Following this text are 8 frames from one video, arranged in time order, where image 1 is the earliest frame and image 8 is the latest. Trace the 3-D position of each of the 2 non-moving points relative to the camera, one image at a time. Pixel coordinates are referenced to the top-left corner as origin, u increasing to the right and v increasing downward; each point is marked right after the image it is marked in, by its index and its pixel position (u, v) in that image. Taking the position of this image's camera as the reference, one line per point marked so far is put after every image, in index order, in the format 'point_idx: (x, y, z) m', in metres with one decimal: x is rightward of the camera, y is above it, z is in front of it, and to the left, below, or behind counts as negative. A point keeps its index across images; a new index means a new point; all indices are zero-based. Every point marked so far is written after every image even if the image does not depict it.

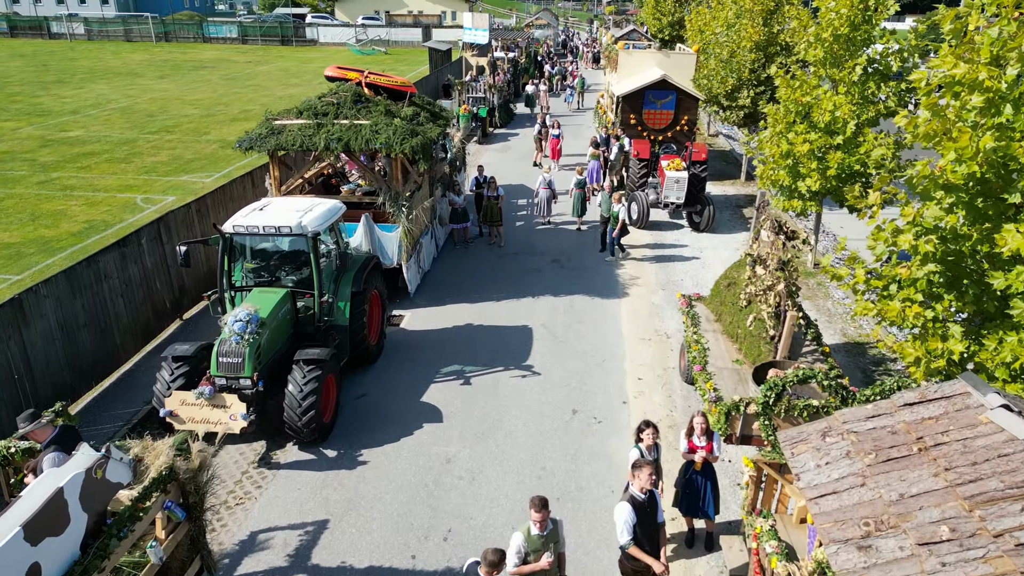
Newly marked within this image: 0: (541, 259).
0: (+0.5, +0.5, +13.2) m
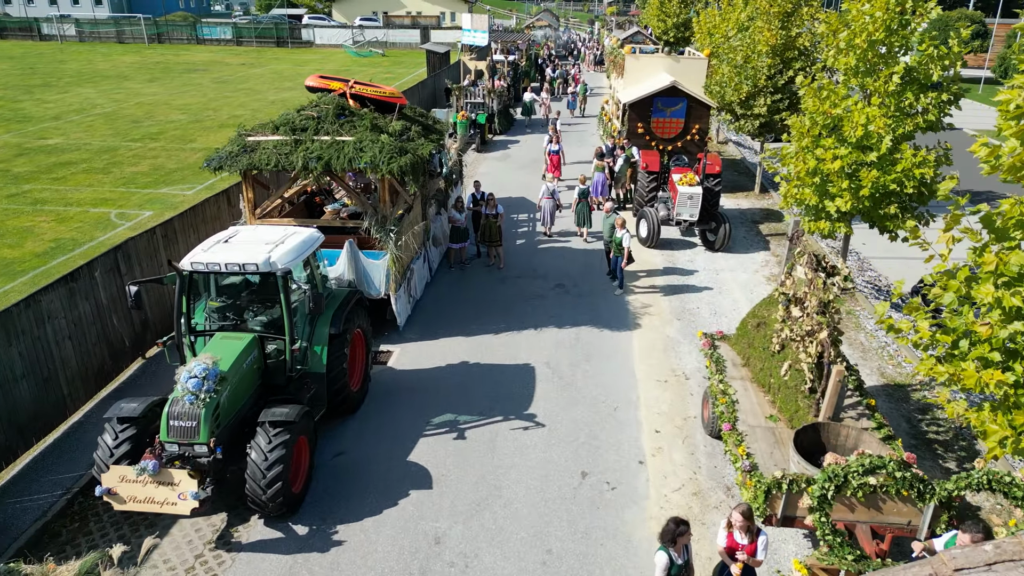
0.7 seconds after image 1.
0: (+0.5, +0.1, +12.1) m
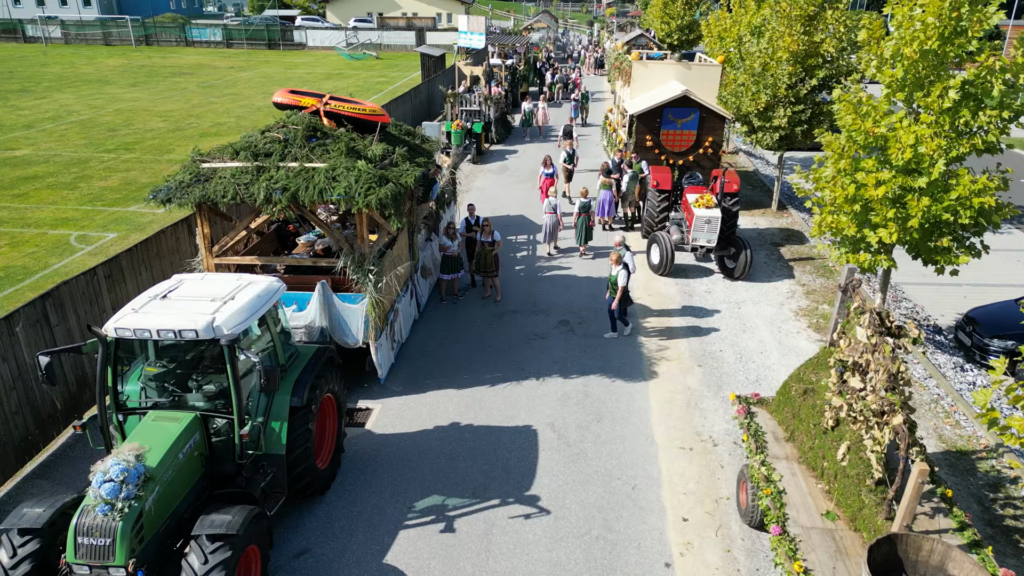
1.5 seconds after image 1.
0: (+0.5, -0.5, +10.8) m
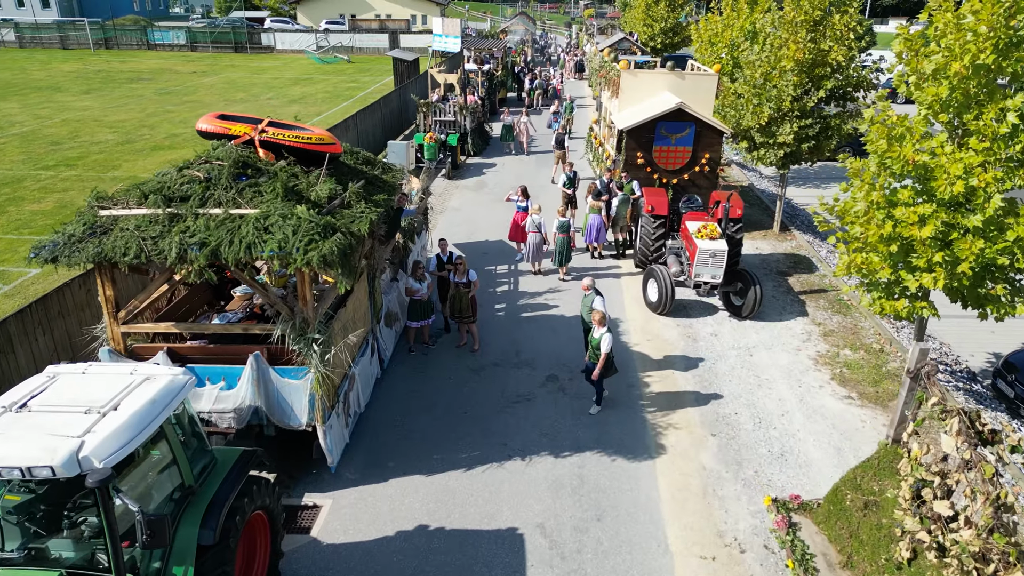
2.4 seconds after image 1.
0: (+0.2, -1.1, +9.3) m
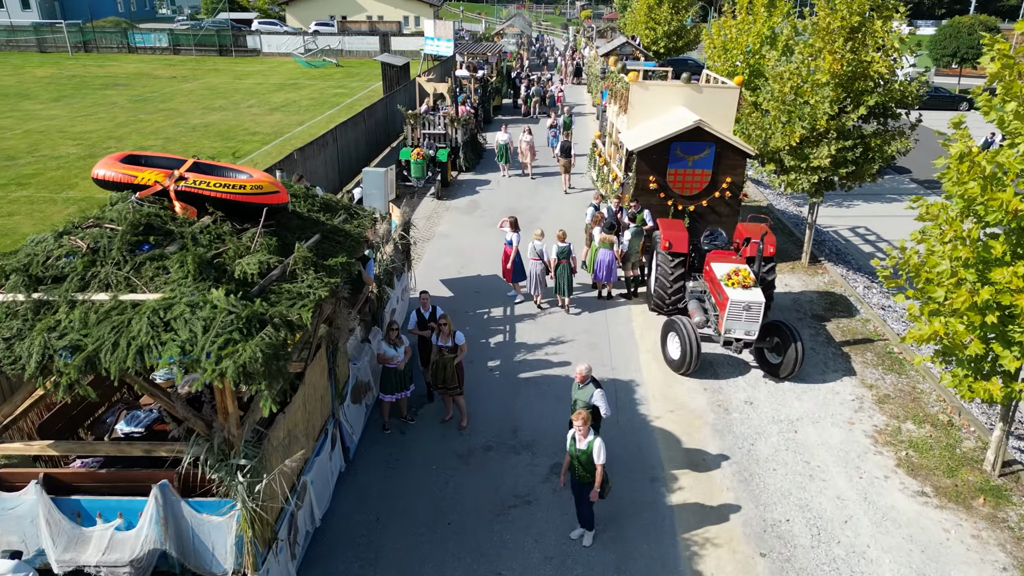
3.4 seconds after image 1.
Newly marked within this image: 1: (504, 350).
0: (+0.2, -1.8, +7.6) m
1: (-0.1, -0.9, +10.0) m
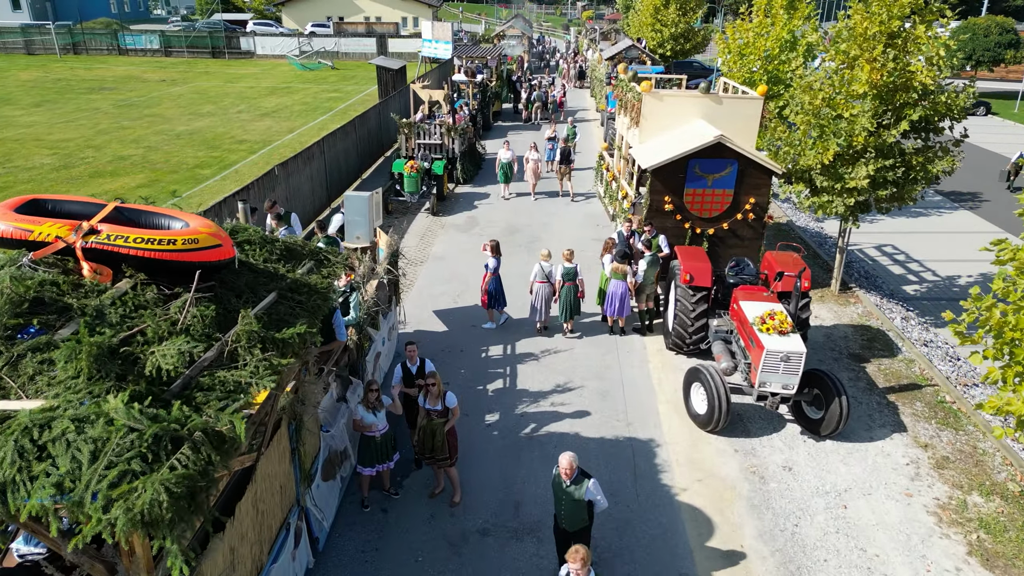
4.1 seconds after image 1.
0: (+0.2, -2.4, +6.4) m
1: (-0.1, -1.4, +8.8) m
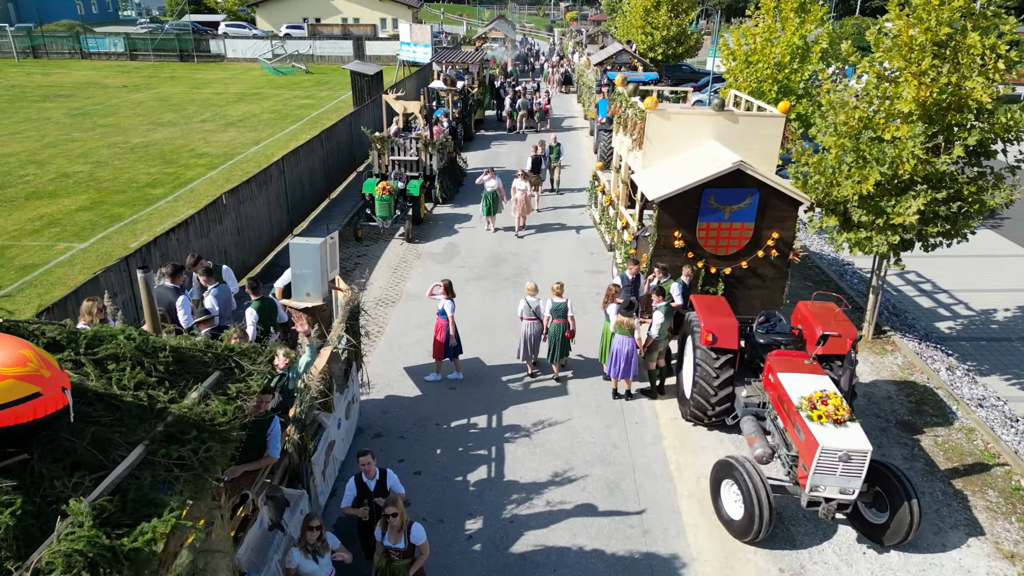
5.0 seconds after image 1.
0: (+0.1, -3.0, +4.8) m
1: (-0.2, -2.1, +7.1) m
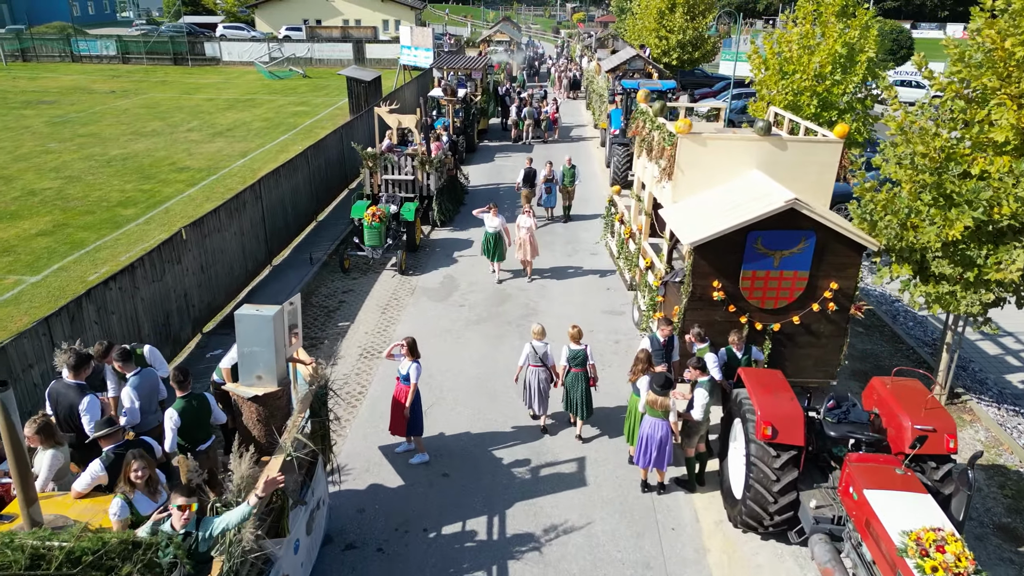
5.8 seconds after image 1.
0: (+0.2, -3.7, +3.2) m
1: (-0.2, -2.8, +5.5) m
